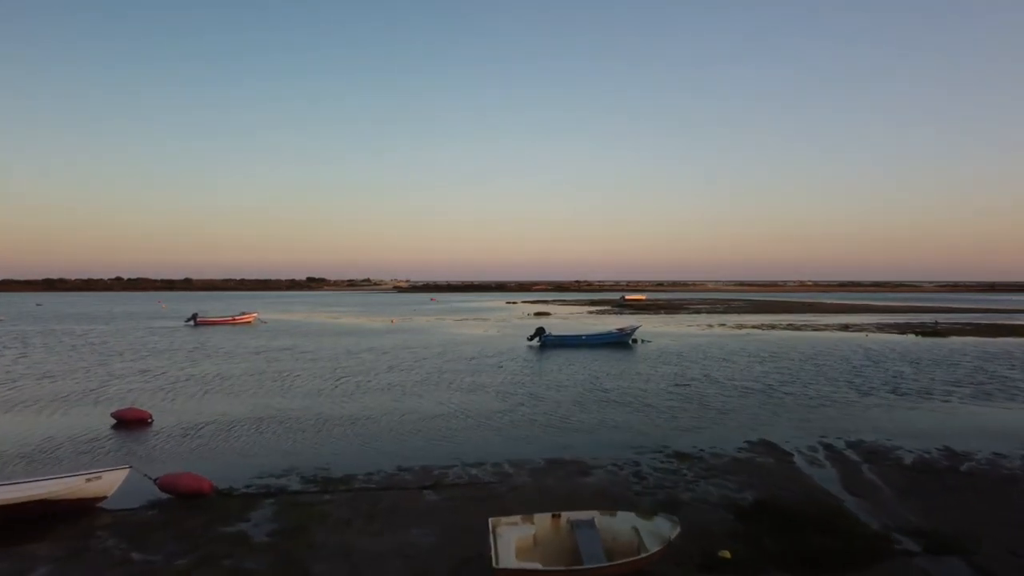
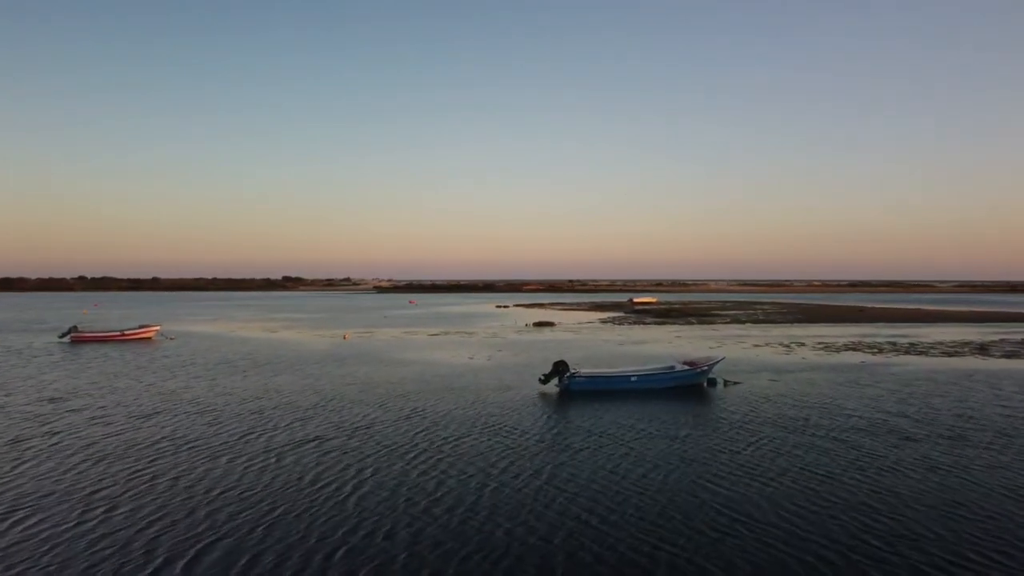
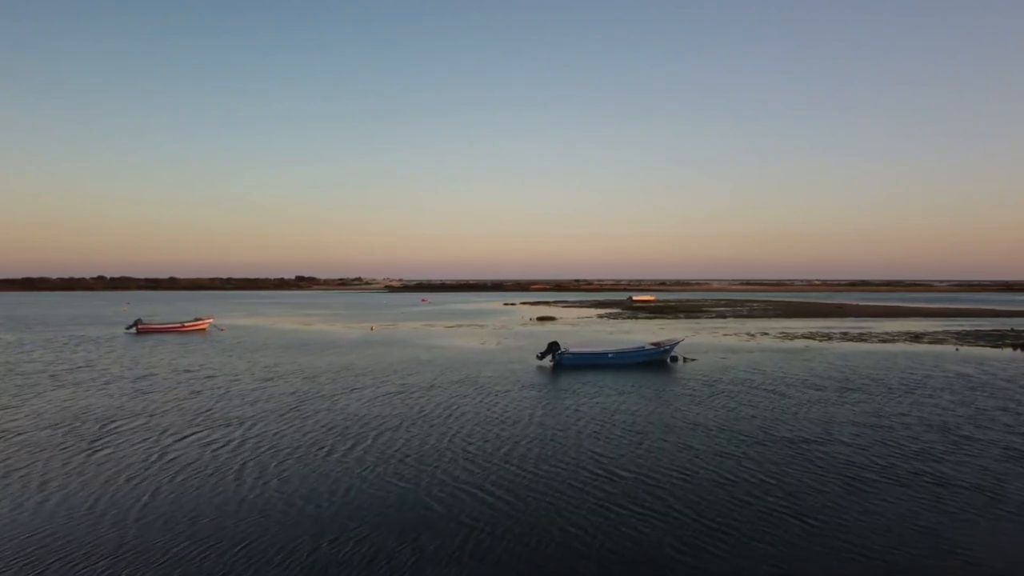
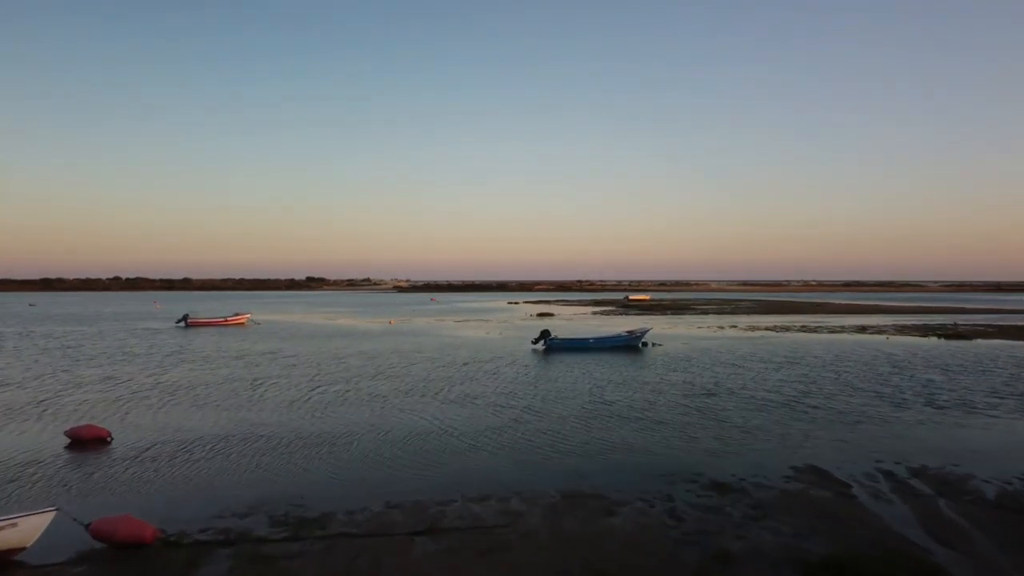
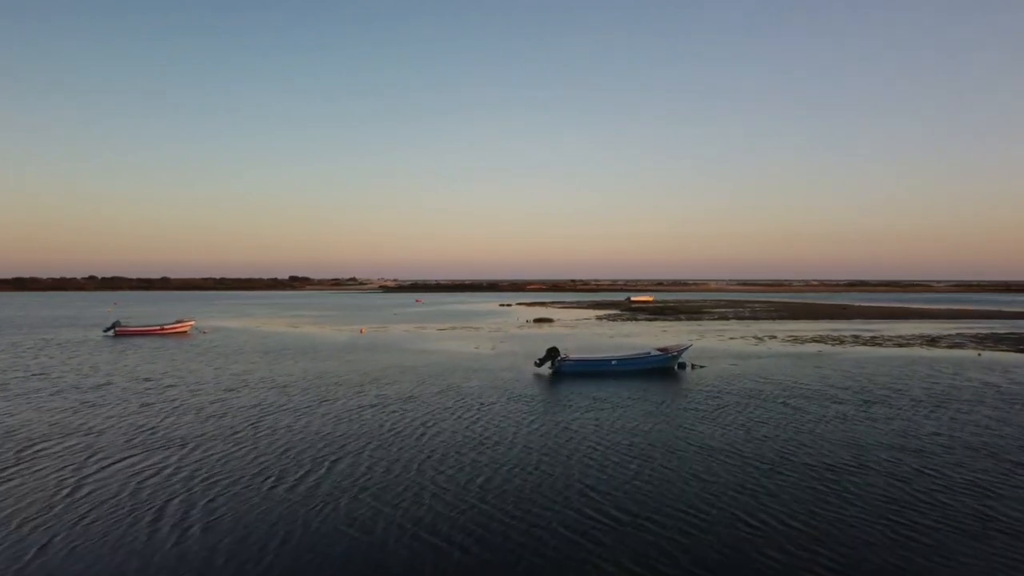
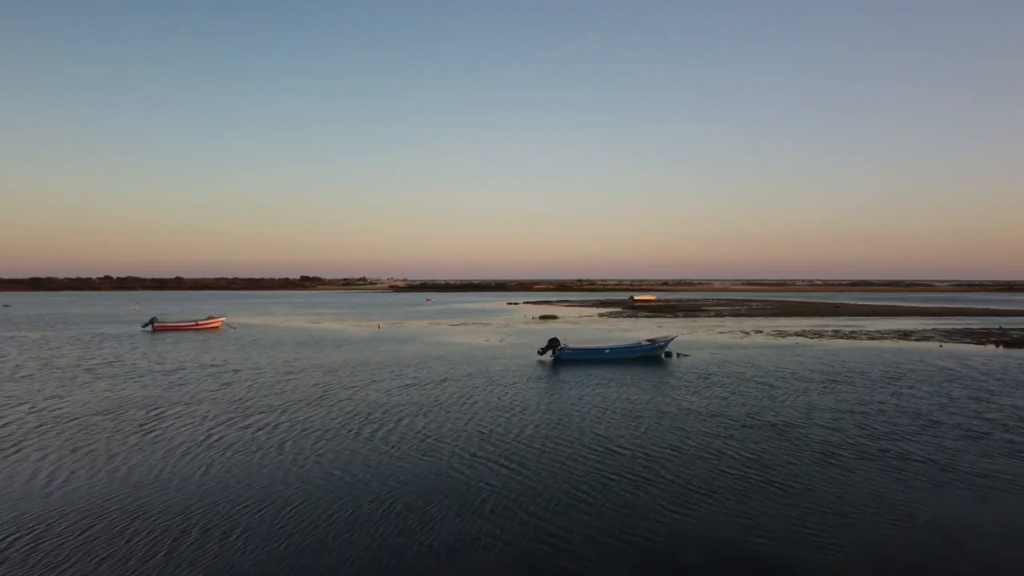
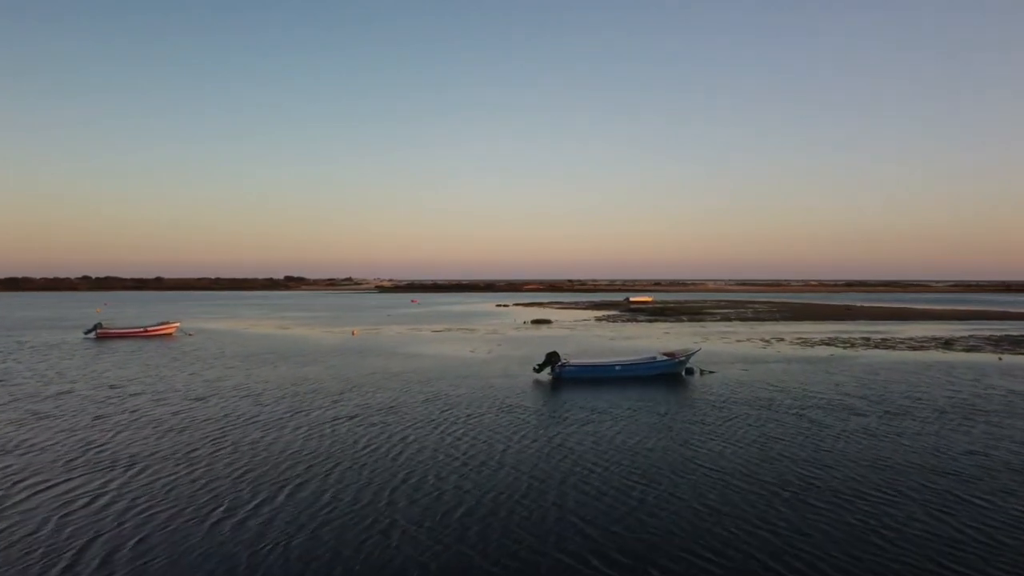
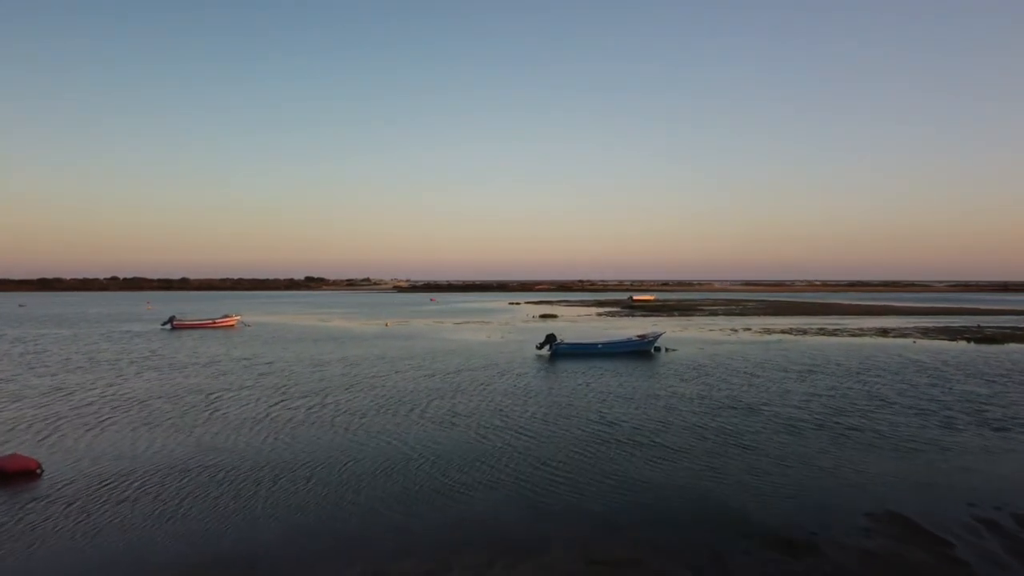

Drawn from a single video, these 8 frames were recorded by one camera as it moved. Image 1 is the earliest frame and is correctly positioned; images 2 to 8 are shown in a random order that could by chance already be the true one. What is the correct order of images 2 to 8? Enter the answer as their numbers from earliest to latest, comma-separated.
4, 8, 6, 3, 5, 7, 2
